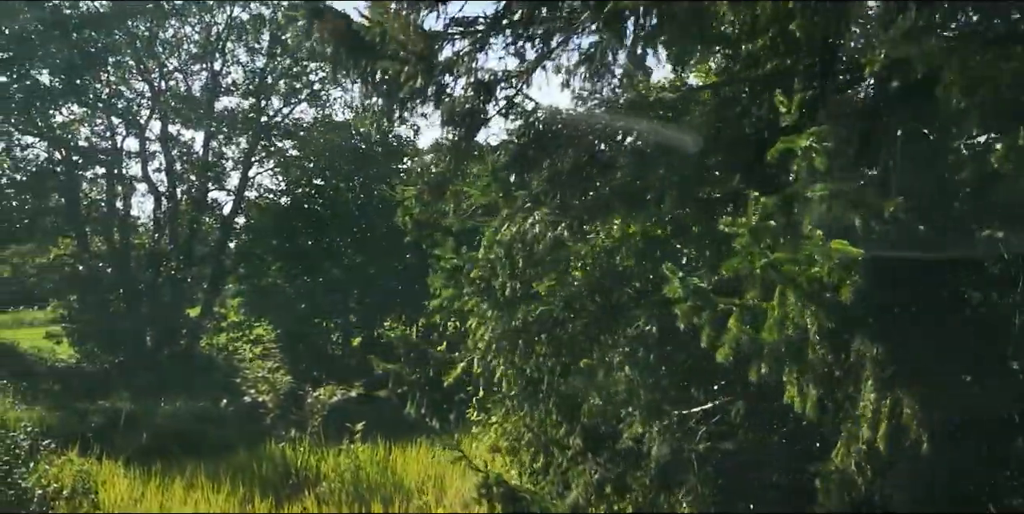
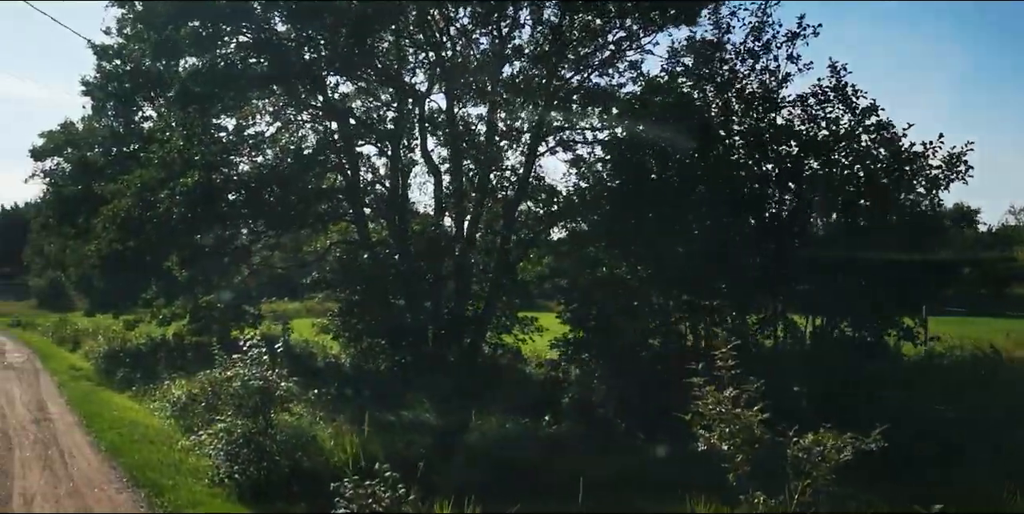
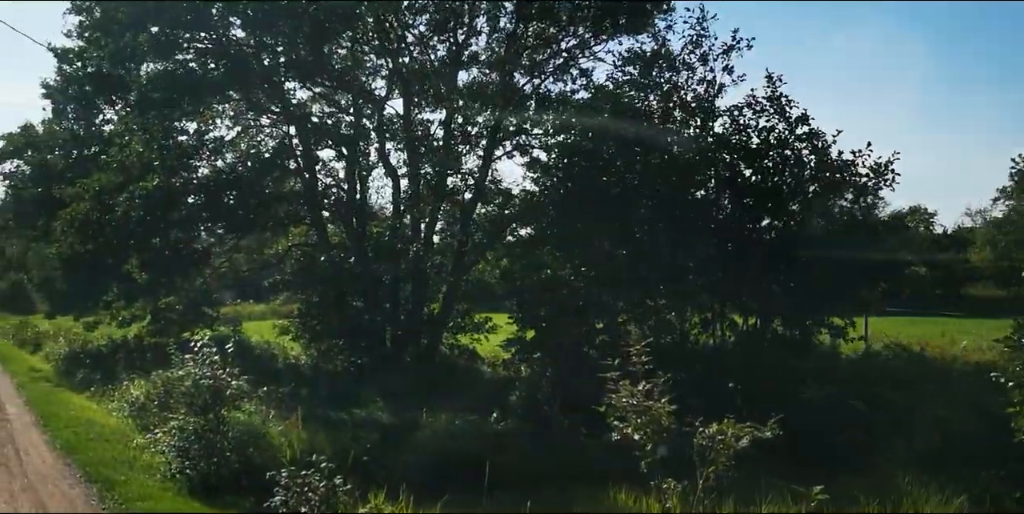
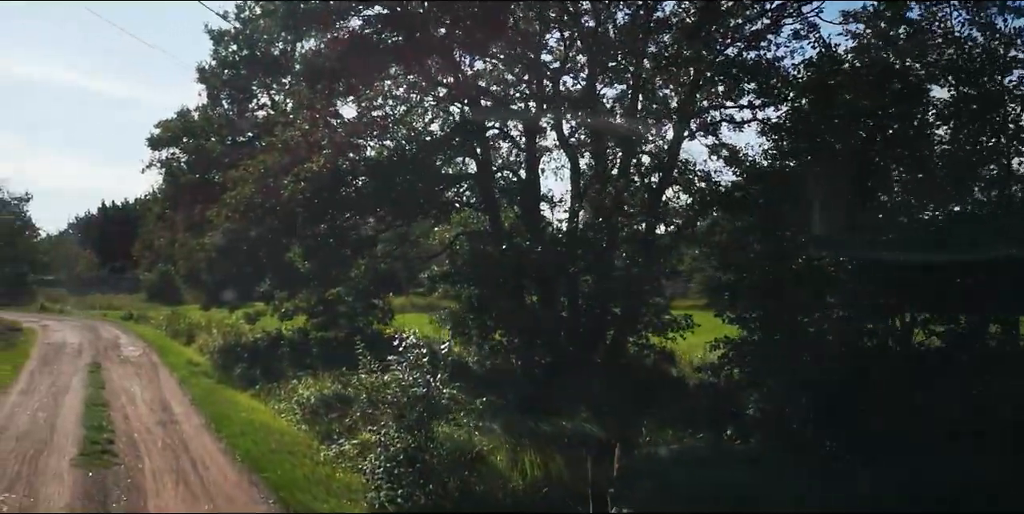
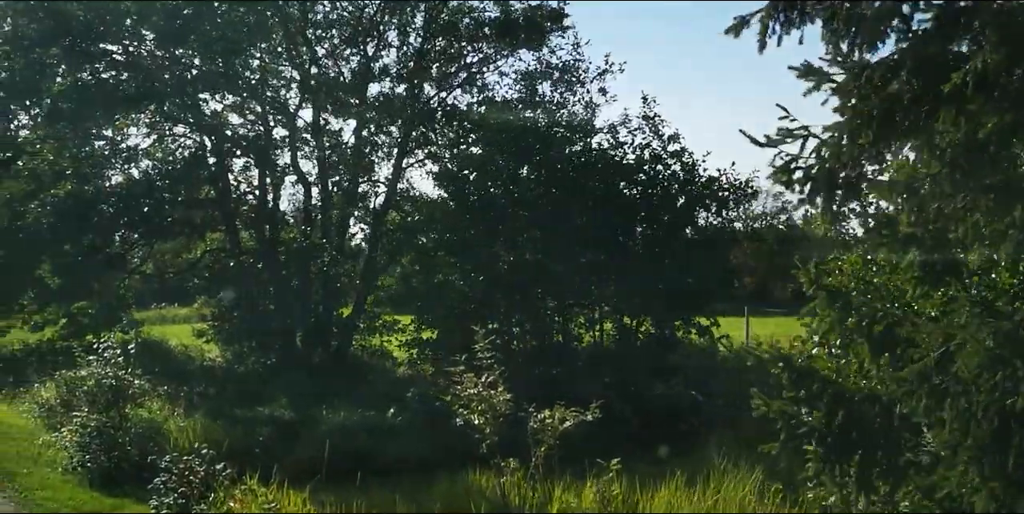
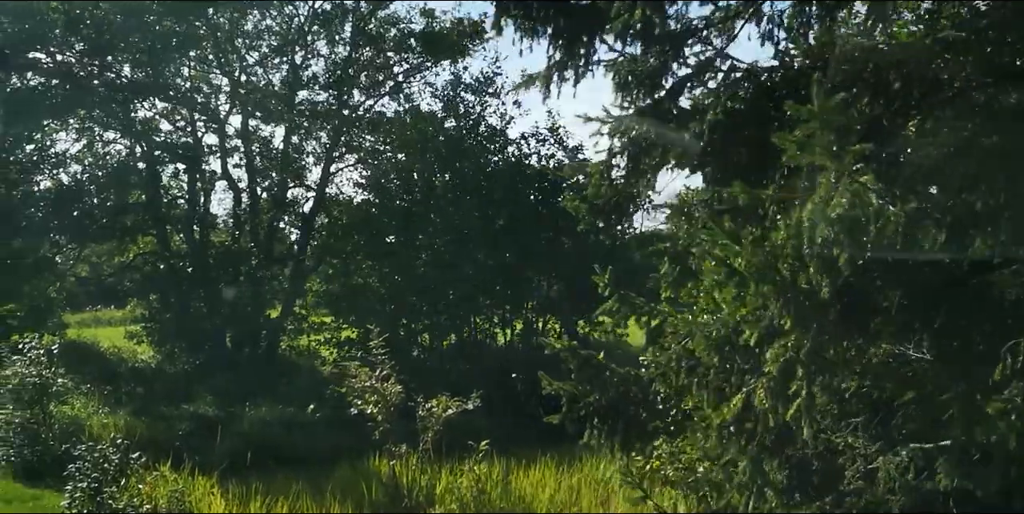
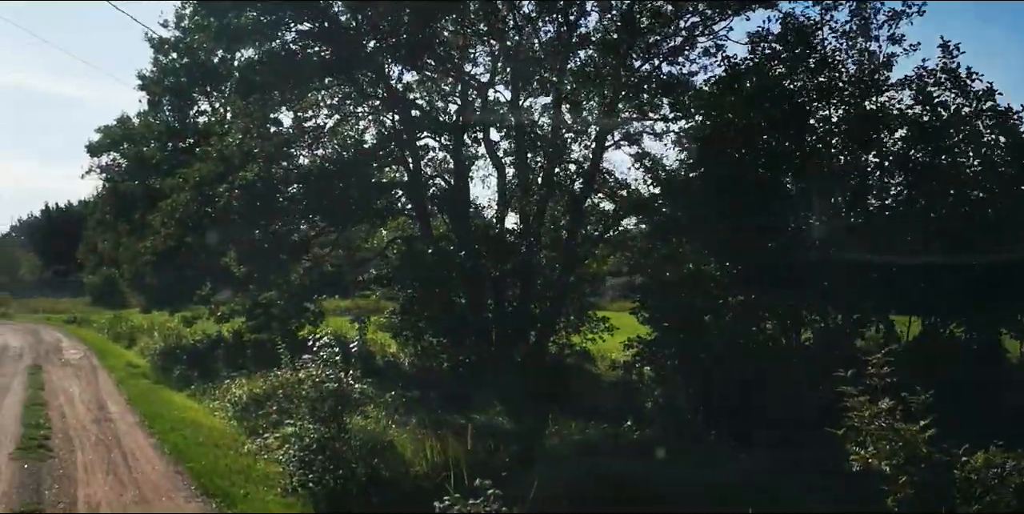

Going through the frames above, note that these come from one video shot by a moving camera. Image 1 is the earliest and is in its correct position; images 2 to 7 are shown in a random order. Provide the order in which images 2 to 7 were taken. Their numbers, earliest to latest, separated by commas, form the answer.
6, 5, 3, 2, 7, 4
